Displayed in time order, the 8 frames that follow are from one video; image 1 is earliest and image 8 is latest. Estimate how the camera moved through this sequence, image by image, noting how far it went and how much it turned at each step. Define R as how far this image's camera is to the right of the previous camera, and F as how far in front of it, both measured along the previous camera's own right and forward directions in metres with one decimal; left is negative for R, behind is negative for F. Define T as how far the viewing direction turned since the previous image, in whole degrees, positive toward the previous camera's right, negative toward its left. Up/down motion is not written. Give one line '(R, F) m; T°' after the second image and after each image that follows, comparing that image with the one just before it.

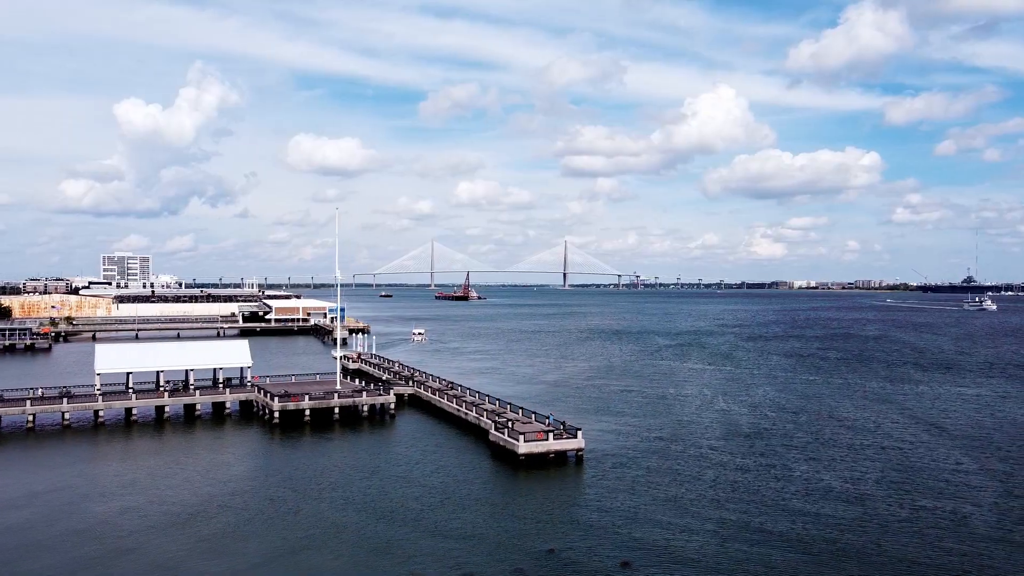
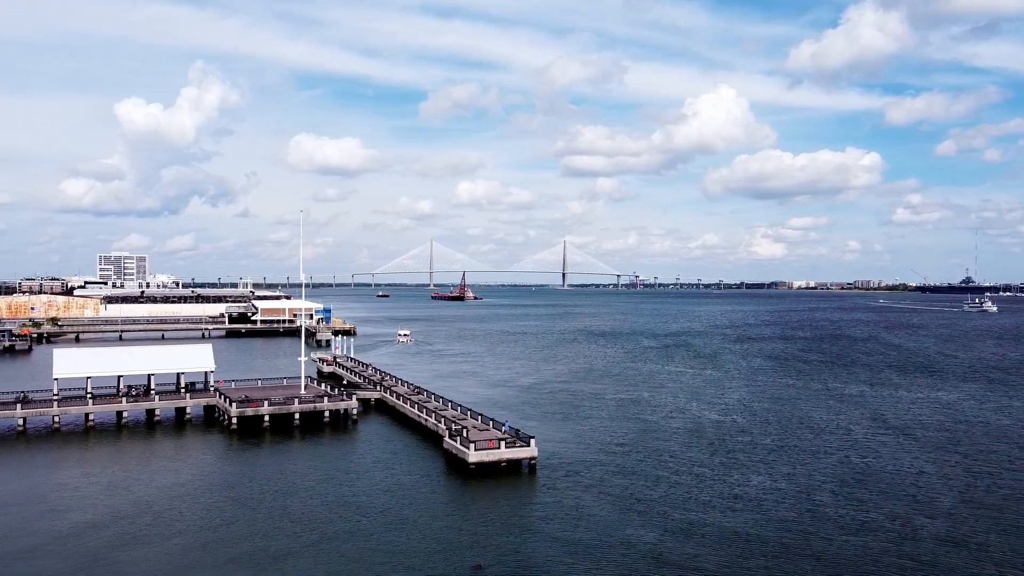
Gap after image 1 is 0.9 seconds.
(+1.6, +0.5) m; 0°
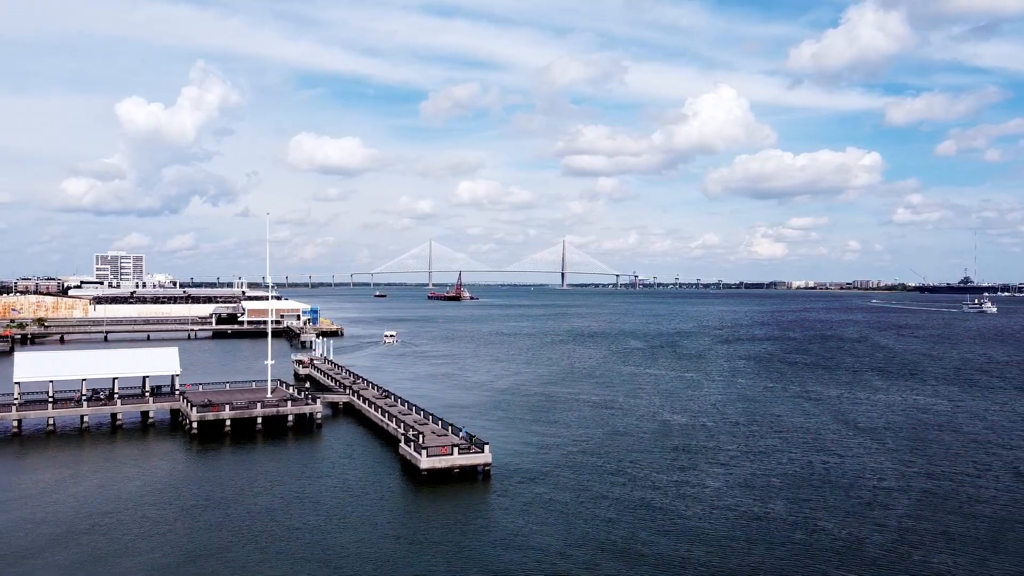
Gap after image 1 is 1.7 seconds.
(+1.5, +0.3) m; 0°
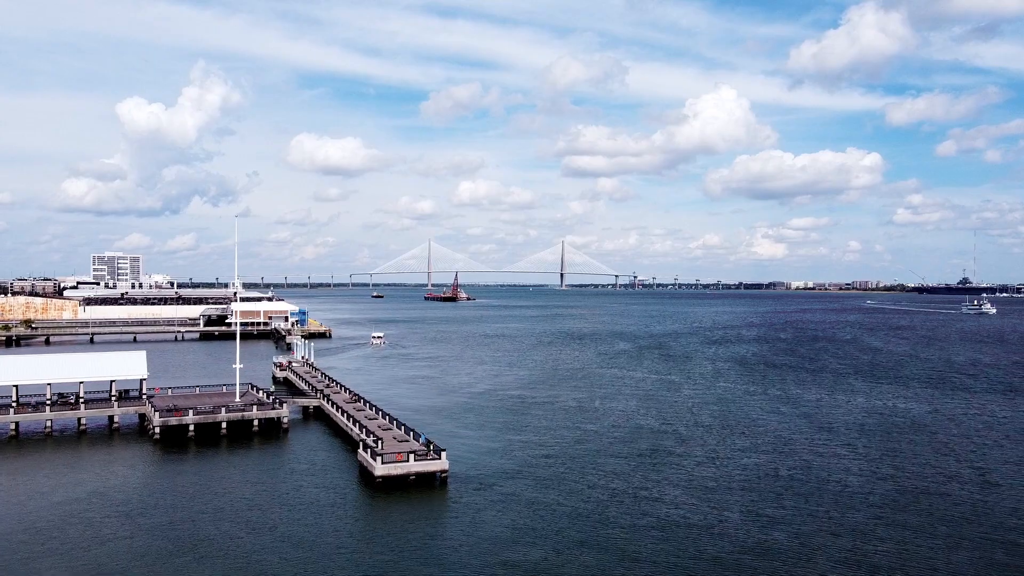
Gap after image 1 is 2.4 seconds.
(+1.4, +0.3) m; 0°
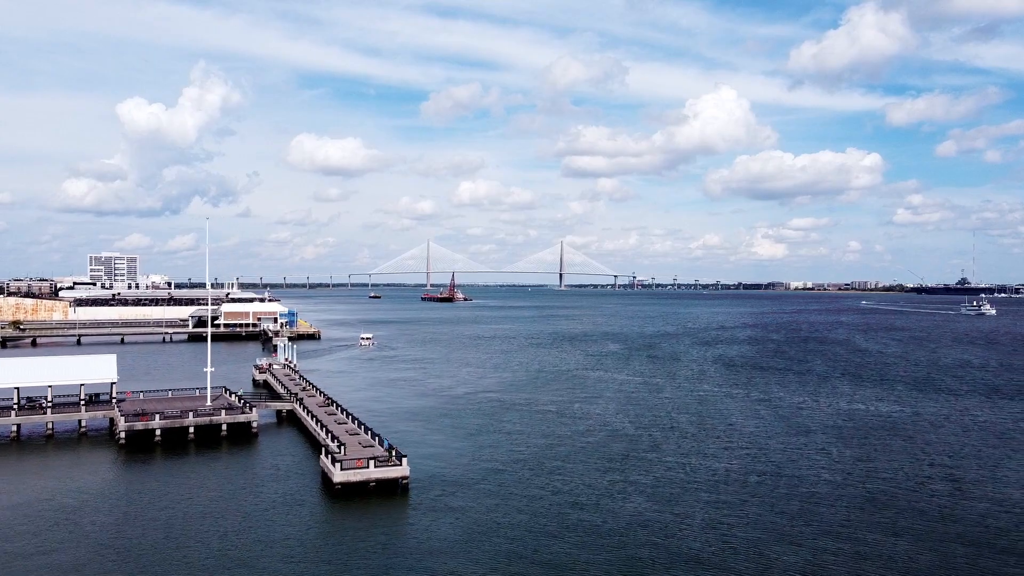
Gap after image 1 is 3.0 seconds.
(+1.2, +0.4) m; 0°
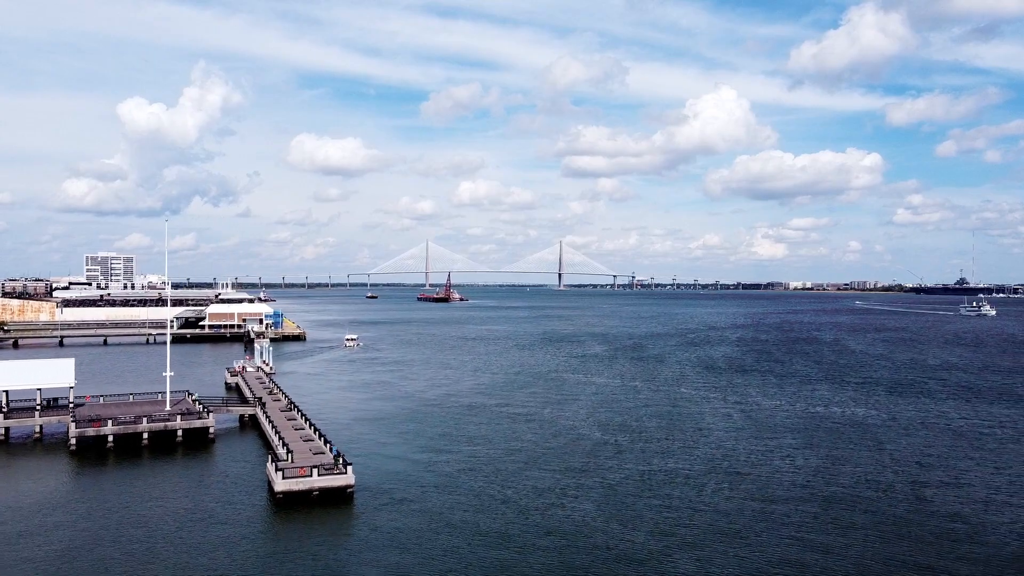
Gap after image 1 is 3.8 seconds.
(+1.7, +0.6) m; 0°
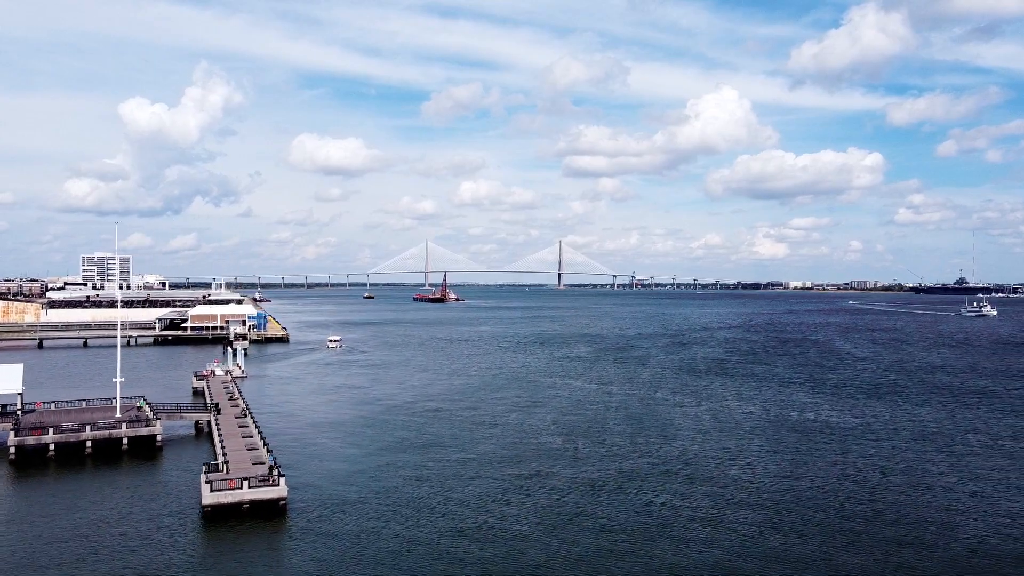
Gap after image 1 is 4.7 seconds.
(+1.9, +0.9) m; 0°
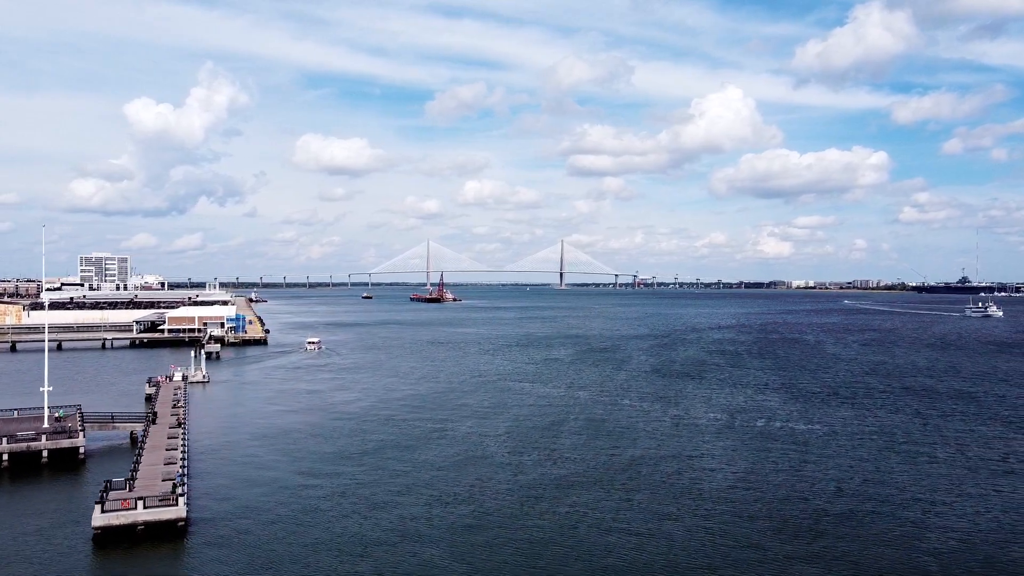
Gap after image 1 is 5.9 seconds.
(+2.6, +1.4) m; 0°
